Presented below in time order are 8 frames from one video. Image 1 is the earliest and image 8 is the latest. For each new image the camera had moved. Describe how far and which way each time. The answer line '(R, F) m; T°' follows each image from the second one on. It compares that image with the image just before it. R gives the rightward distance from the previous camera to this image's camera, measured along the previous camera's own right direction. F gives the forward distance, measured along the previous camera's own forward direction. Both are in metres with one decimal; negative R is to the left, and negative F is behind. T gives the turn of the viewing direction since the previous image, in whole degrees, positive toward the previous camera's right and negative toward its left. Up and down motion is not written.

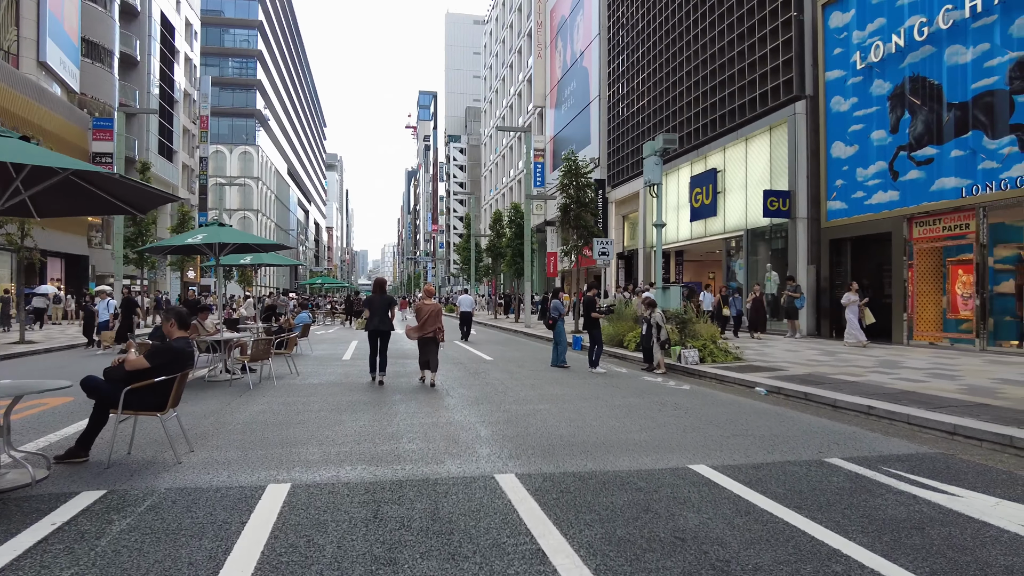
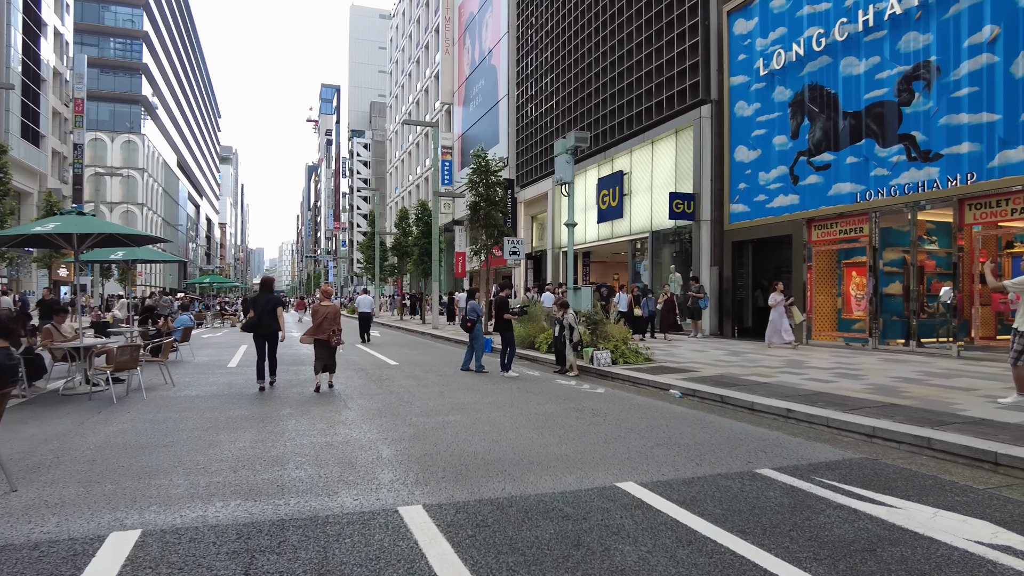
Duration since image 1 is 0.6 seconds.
(0.0, +0.7) m; +8°
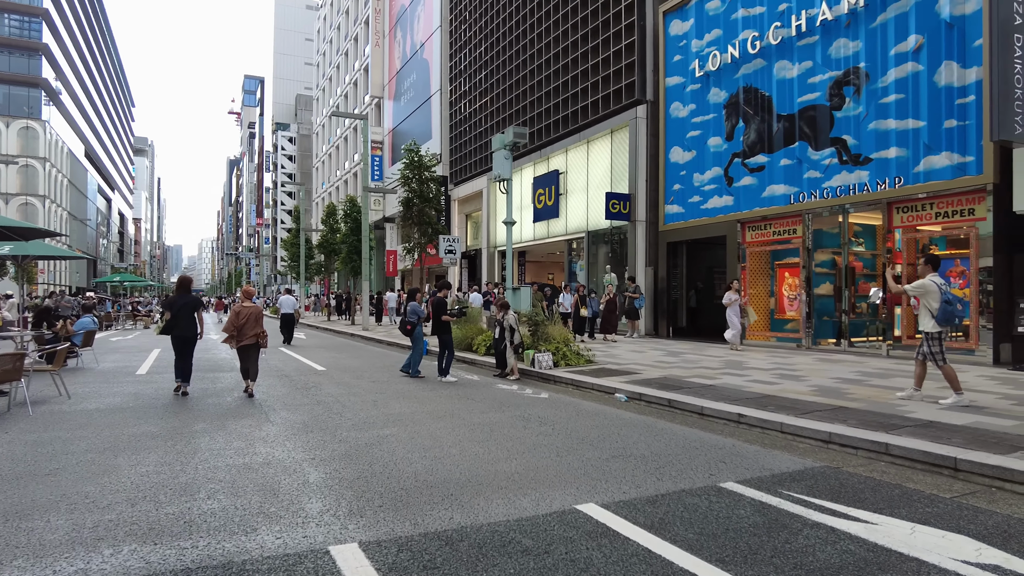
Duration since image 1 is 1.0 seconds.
(-0.1, +0.5) m; +6°
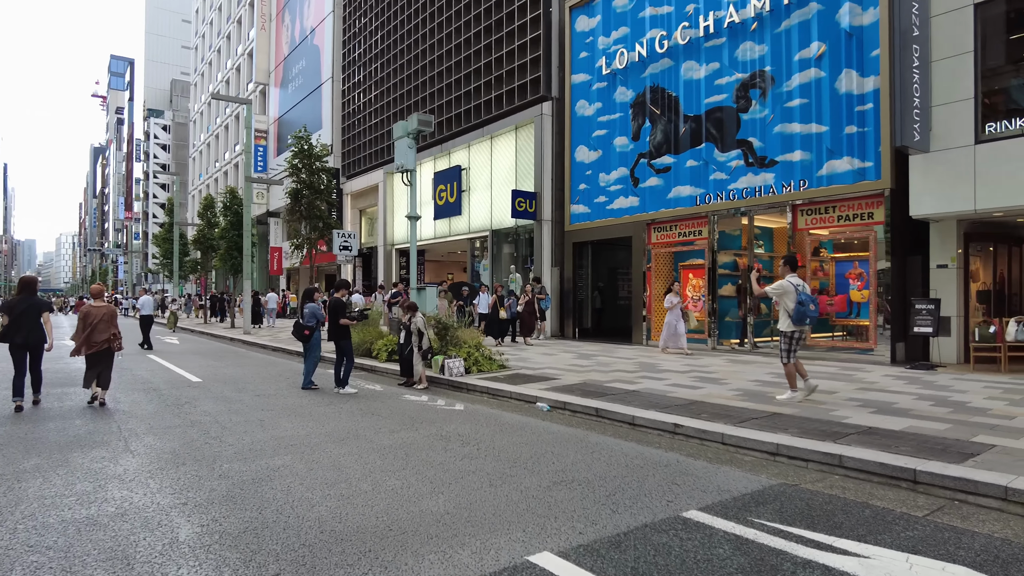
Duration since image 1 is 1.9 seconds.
(-0.2, +0.9) m; +9°
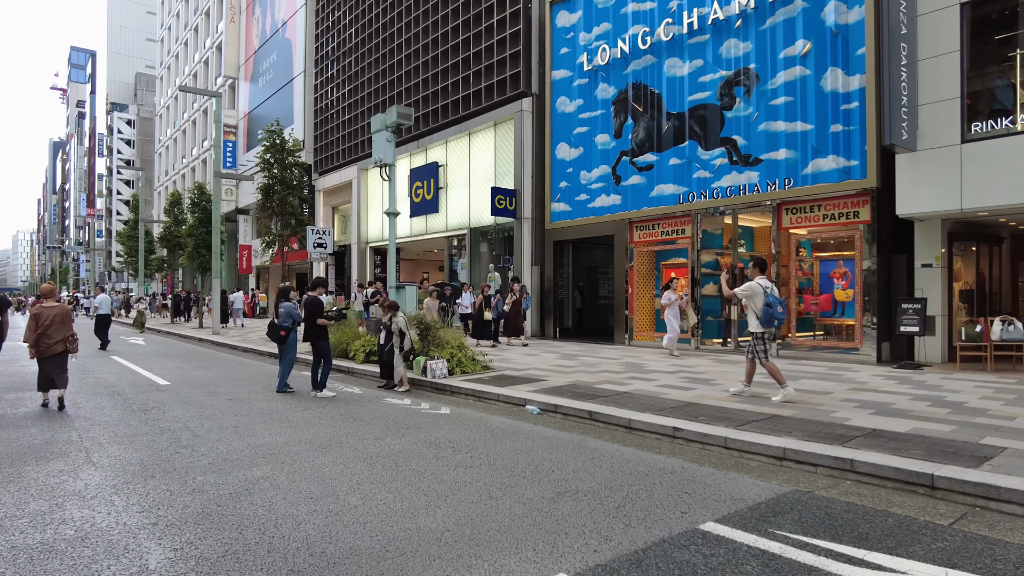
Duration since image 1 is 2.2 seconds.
(-0.2, +0.3) m; +2°
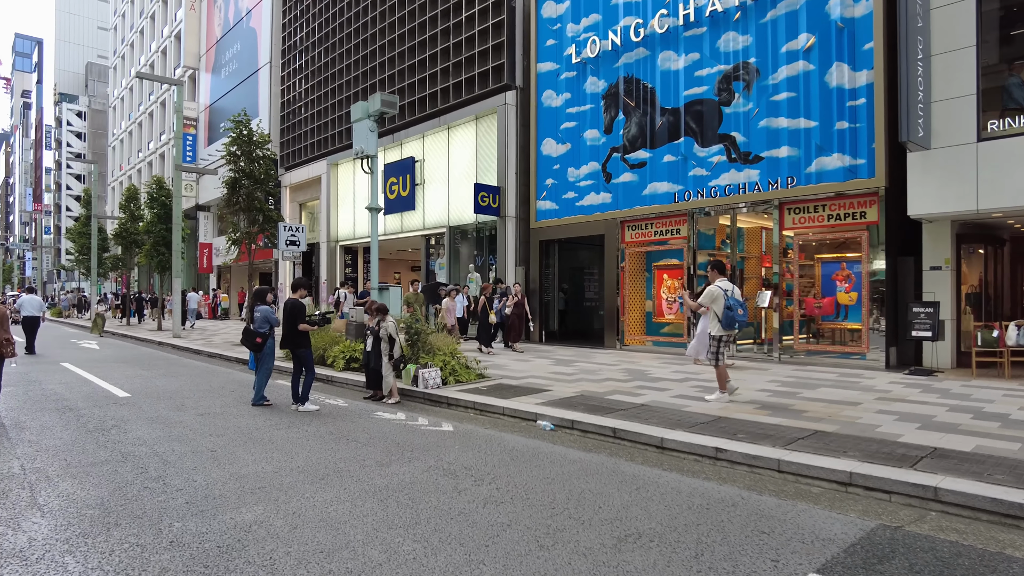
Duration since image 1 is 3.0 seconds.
(-0.5, +0.8) m; +3°
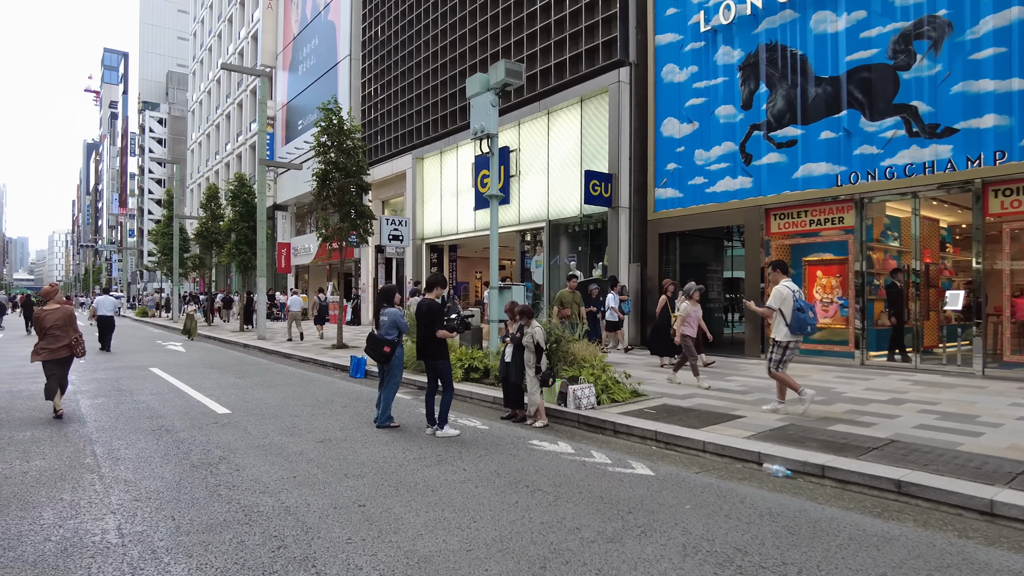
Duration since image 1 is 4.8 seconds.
(-1.3, +1.7) m; -5°
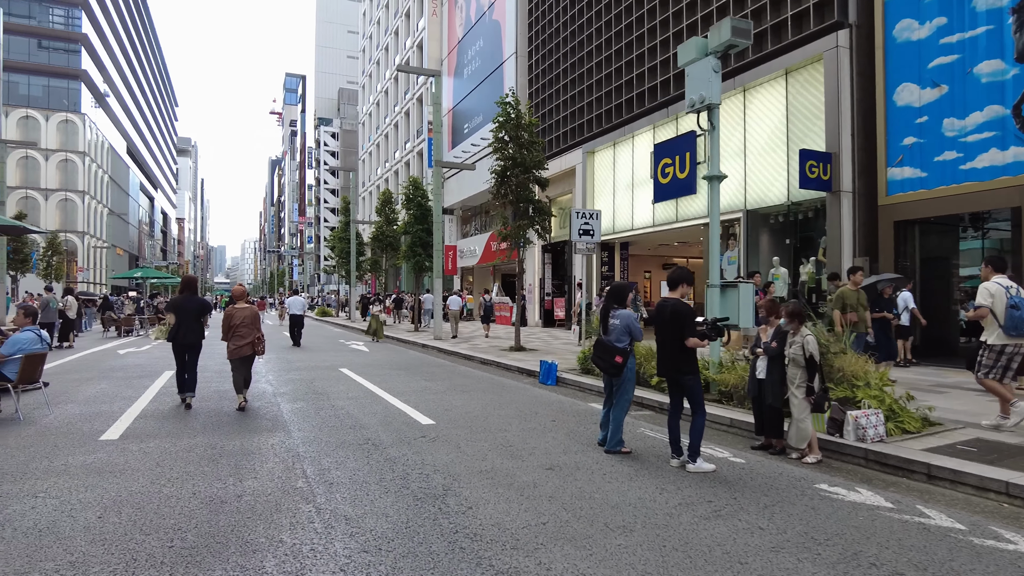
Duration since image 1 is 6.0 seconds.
(-1.0, +1.2) m; -13°
